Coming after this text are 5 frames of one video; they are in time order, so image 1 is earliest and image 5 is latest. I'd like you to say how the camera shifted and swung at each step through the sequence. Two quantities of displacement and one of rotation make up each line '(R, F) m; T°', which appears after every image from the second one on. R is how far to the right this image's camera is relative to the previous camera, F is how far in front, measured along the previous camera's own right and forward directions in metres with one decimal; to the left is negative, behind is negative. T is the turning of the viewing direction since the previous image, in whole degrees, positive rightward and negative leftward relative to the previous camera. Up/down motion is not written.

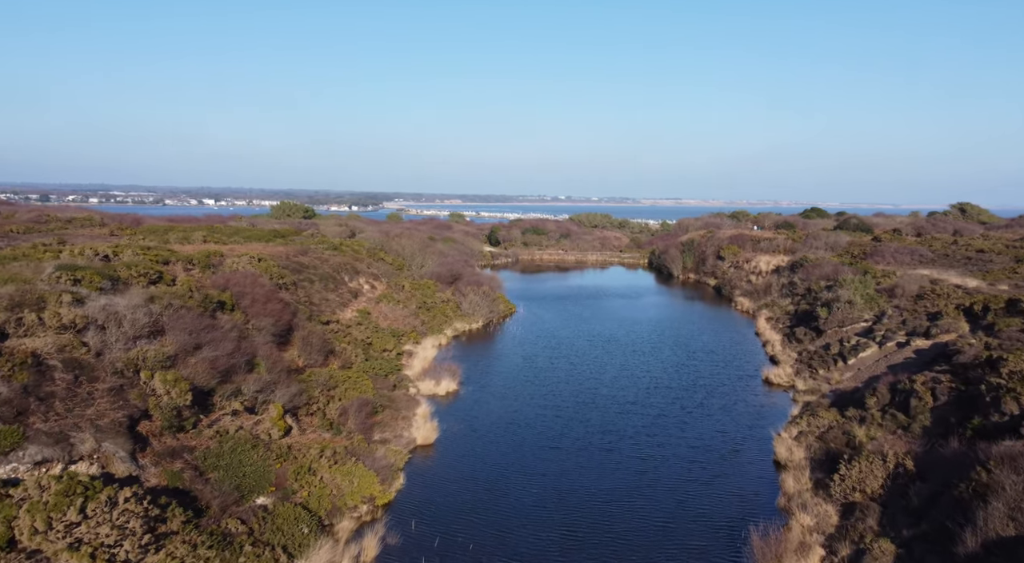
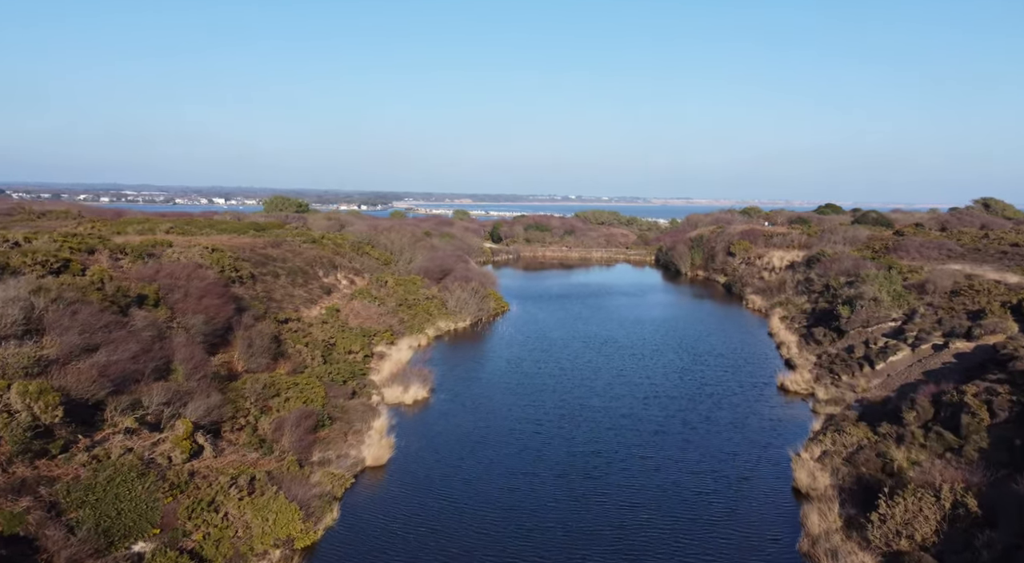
(+0.9, +3.1) m; -1°
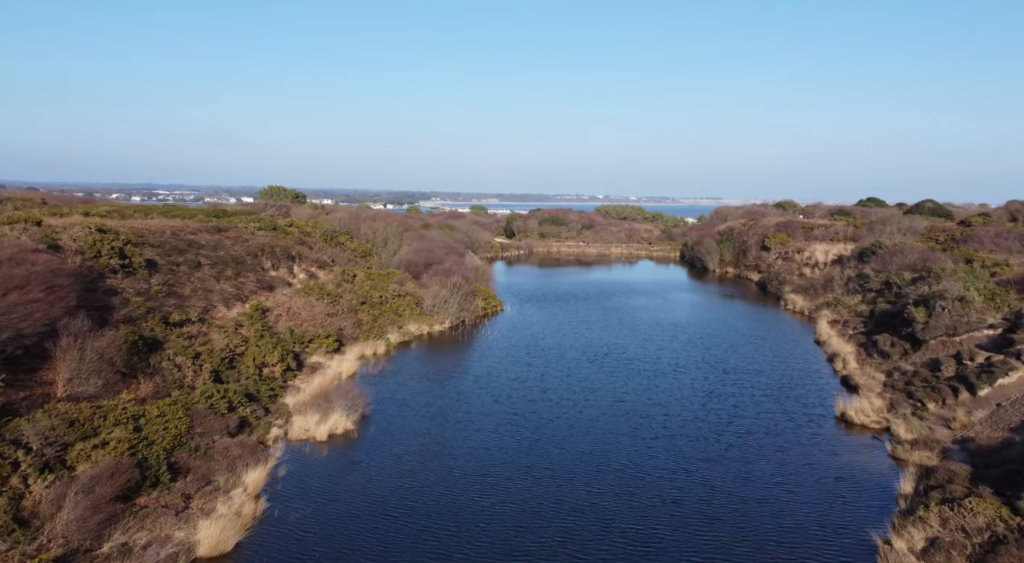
(+1.5, +6.0) m; -2°
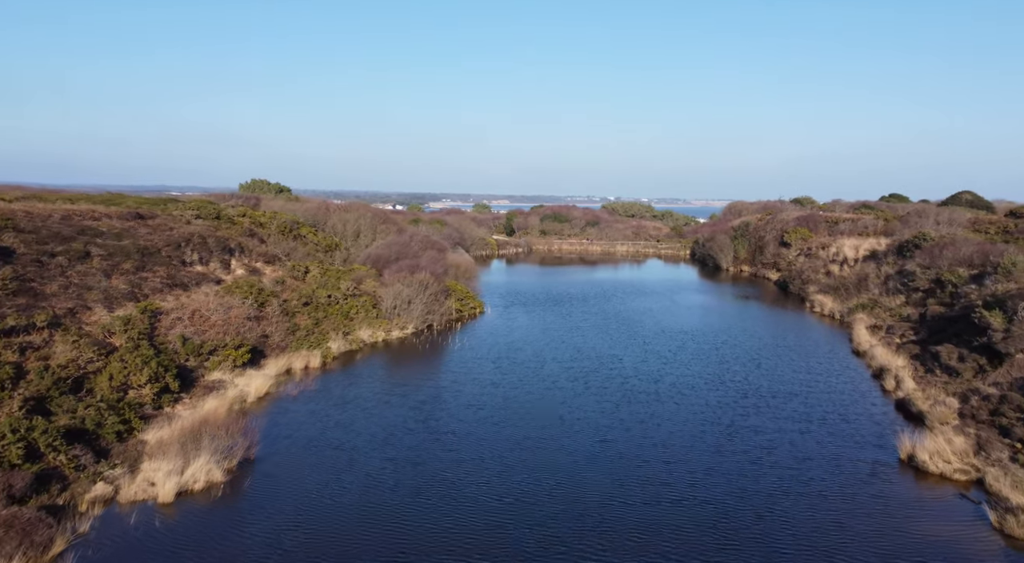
(+1.2, +4.7) m; -1°
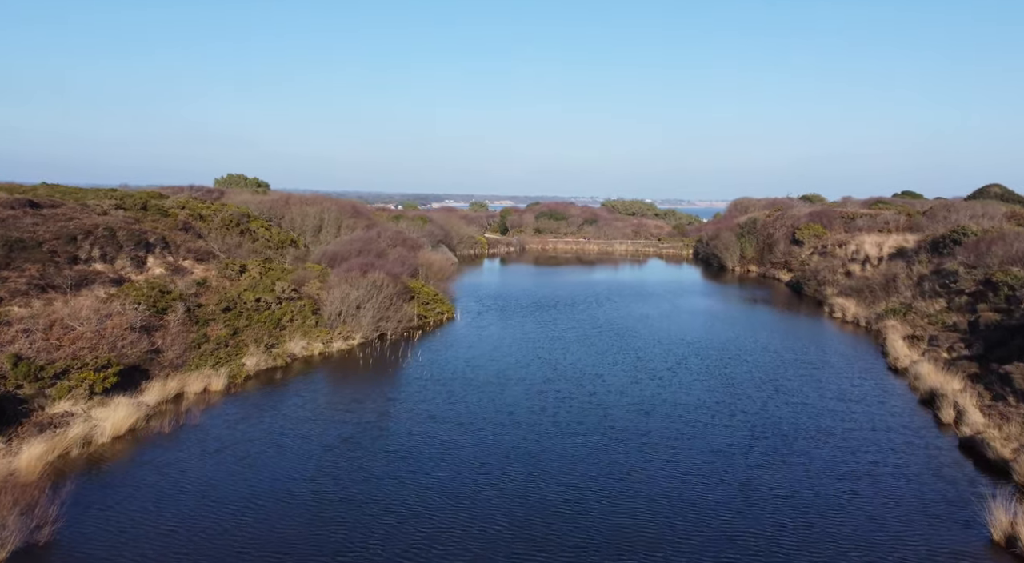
(+1.0, +3.9) m; 0°
